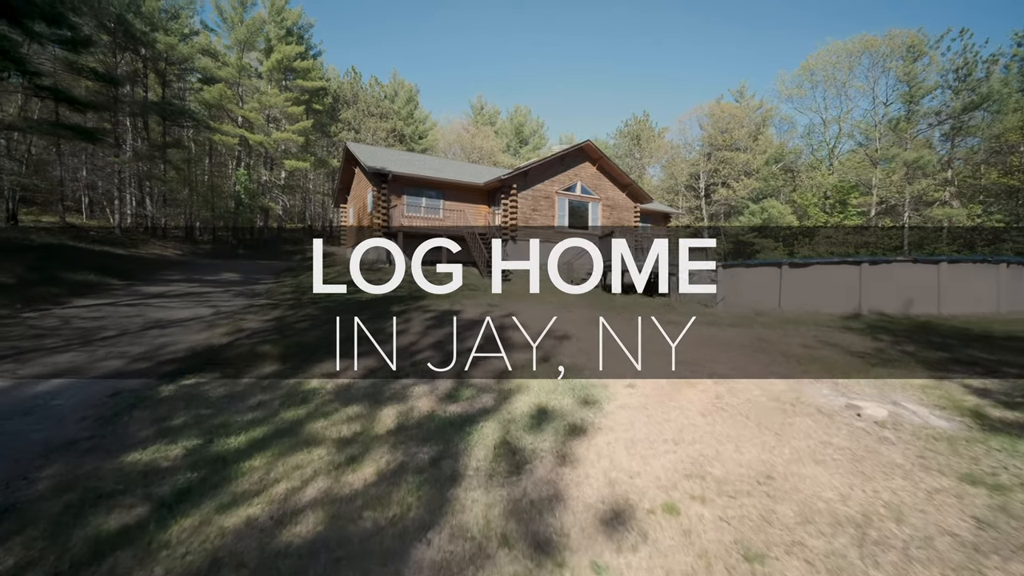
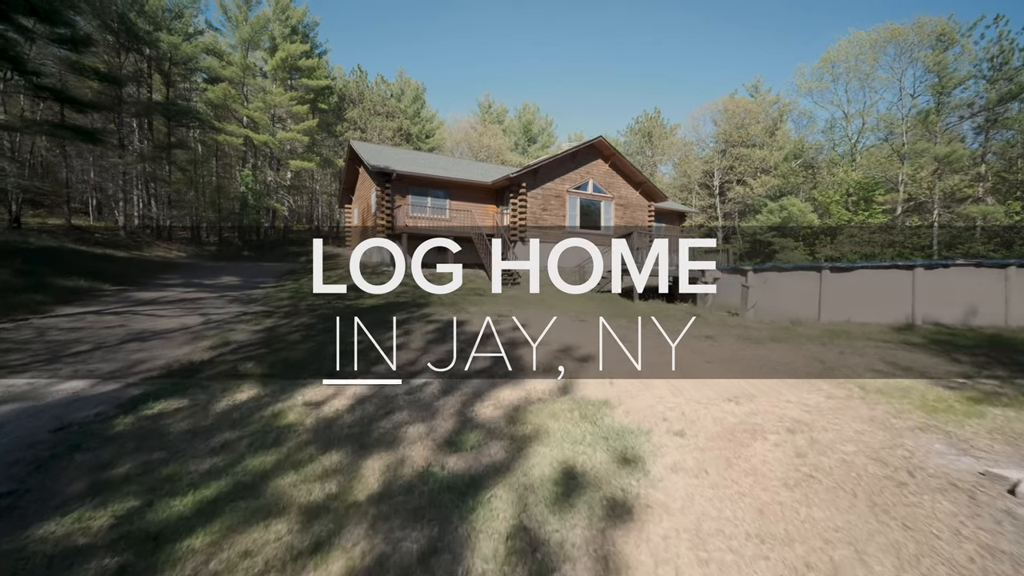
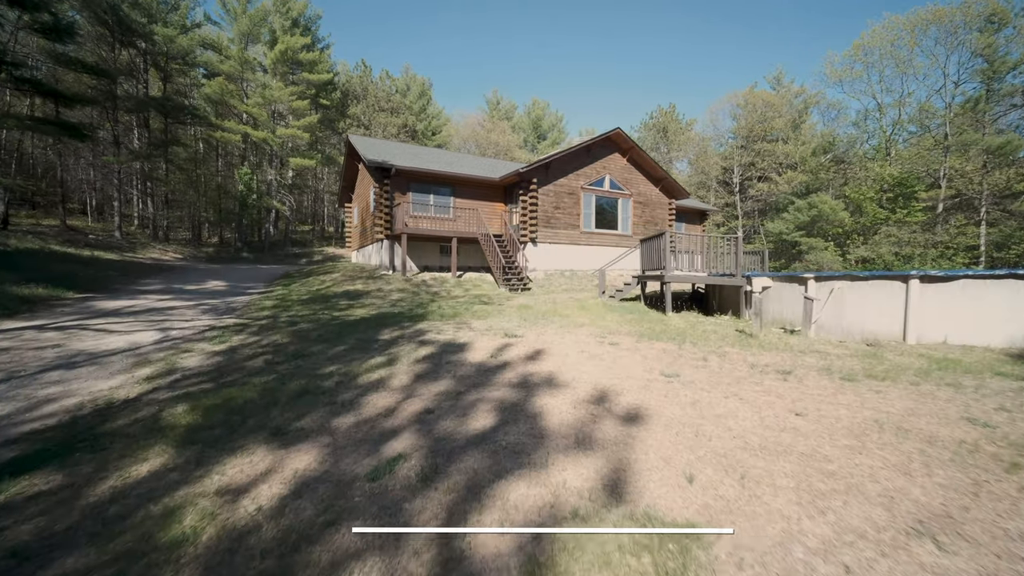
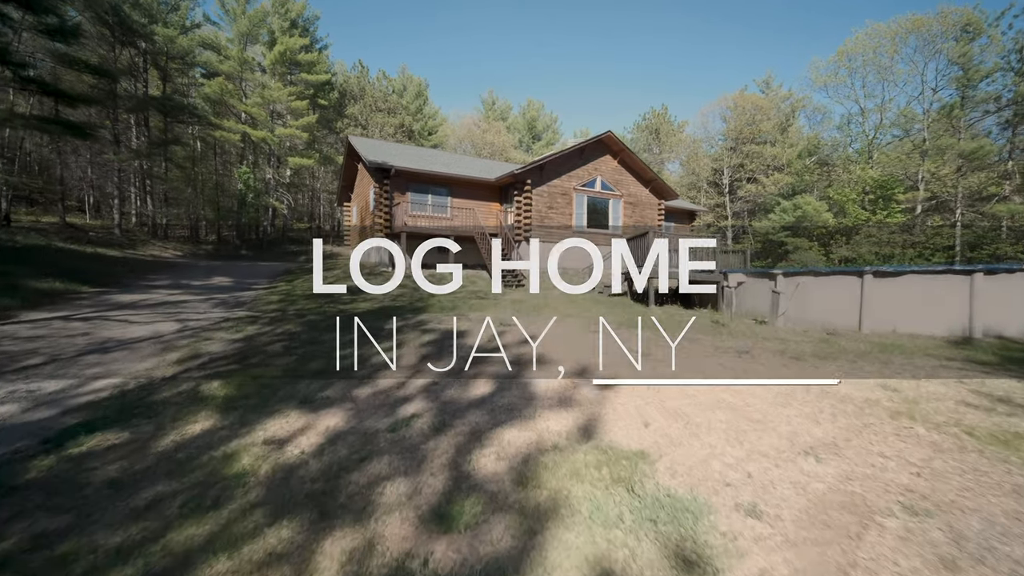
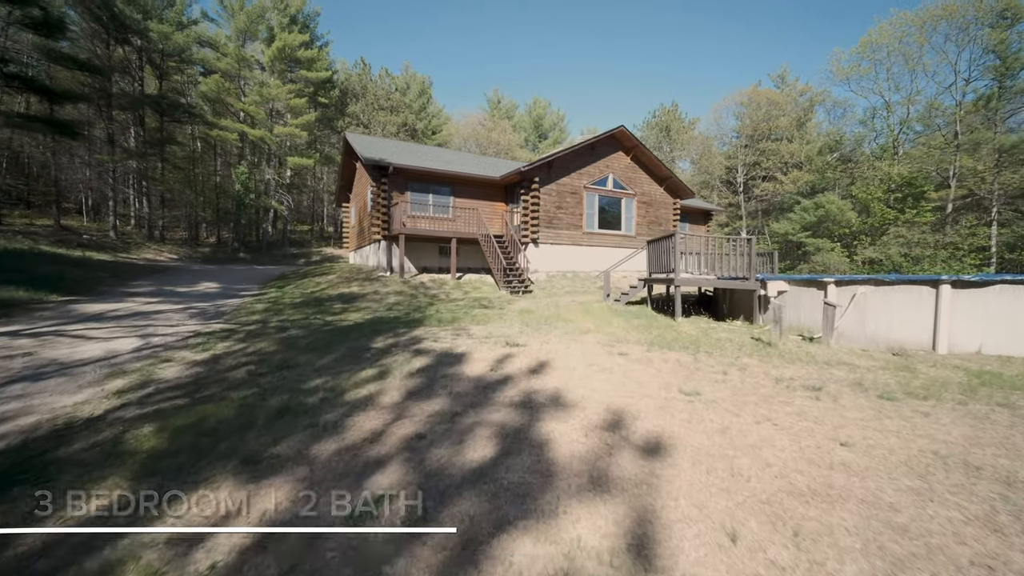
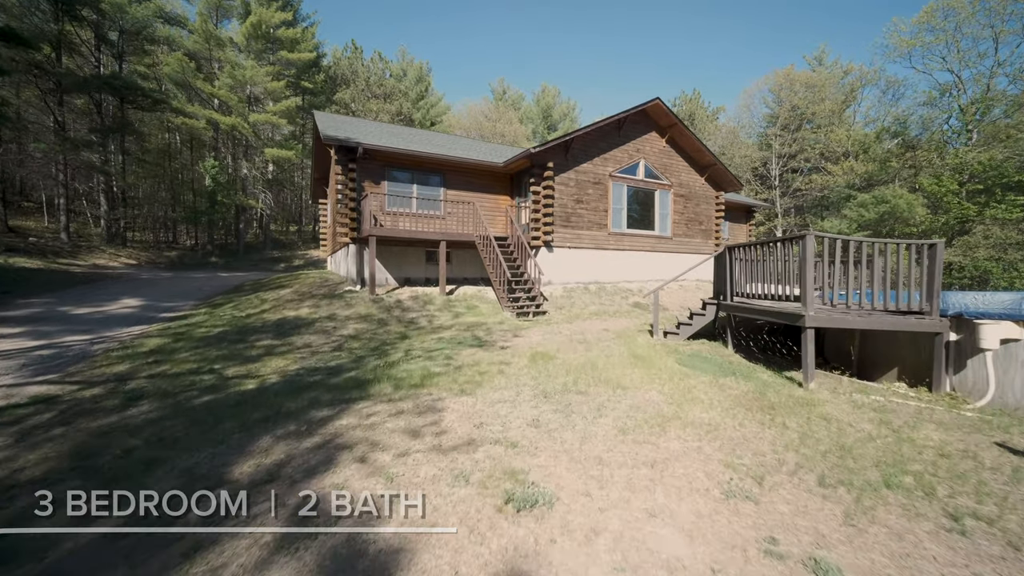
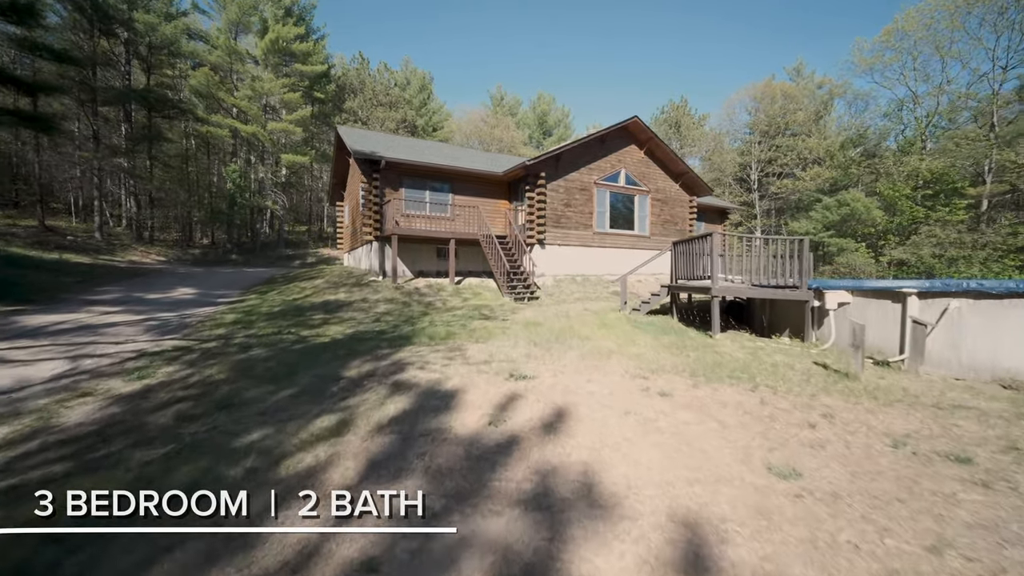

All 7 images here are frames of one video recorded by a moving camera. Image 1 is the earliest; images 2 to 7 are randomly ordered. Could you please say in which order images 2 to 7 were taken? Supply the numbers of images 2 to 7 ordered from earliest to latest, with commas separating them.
2, 4, 3, 5, 7, 6
